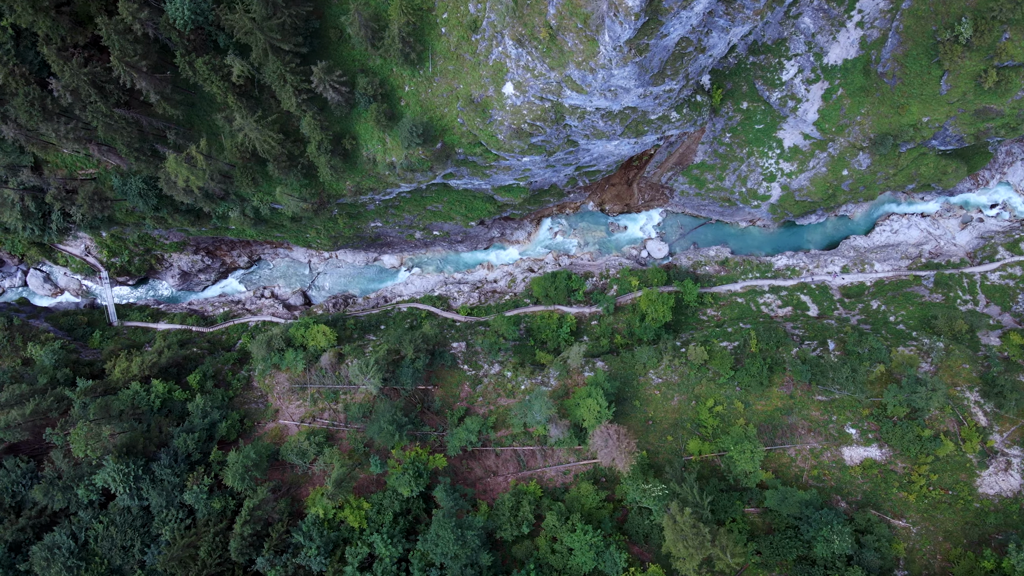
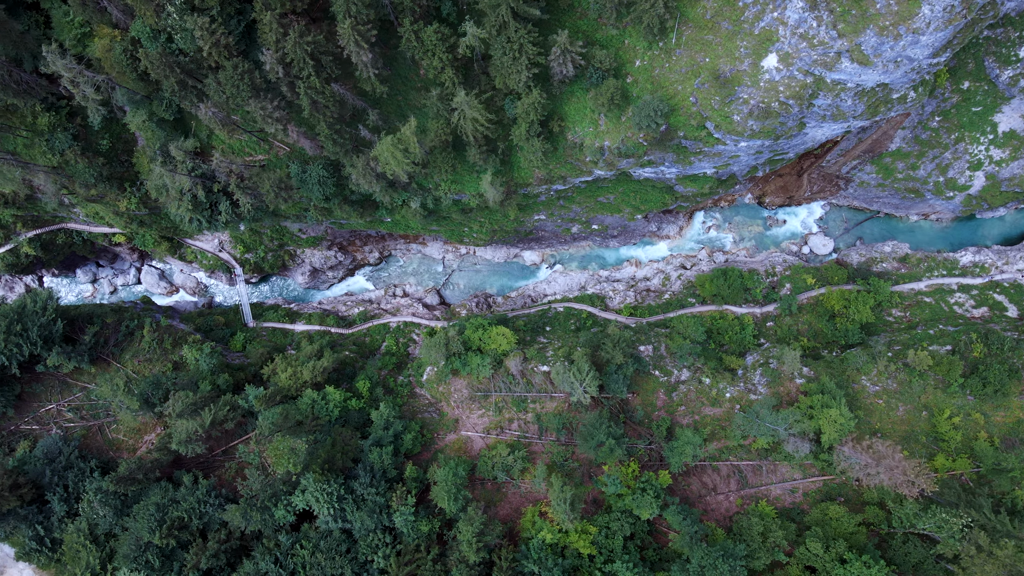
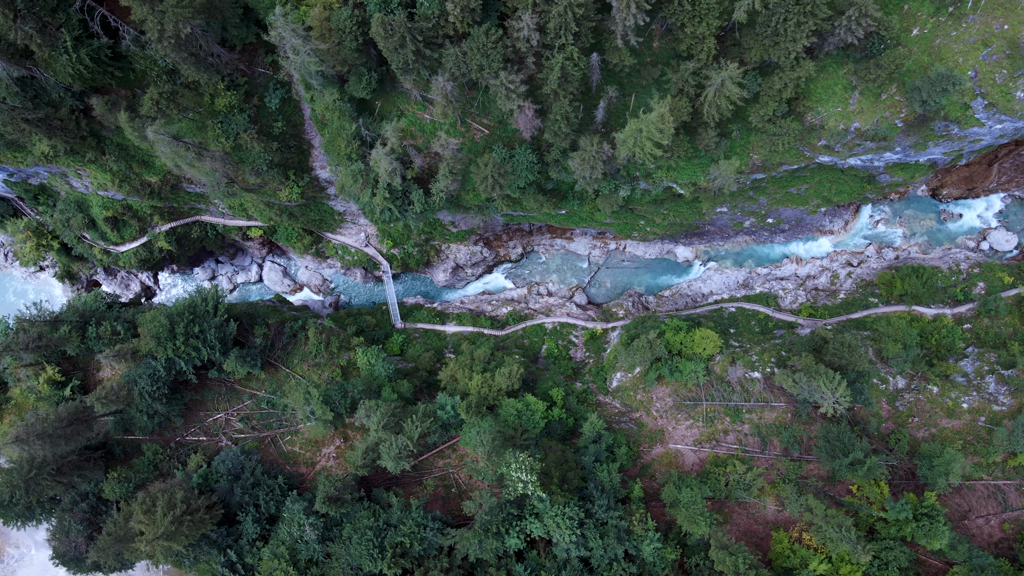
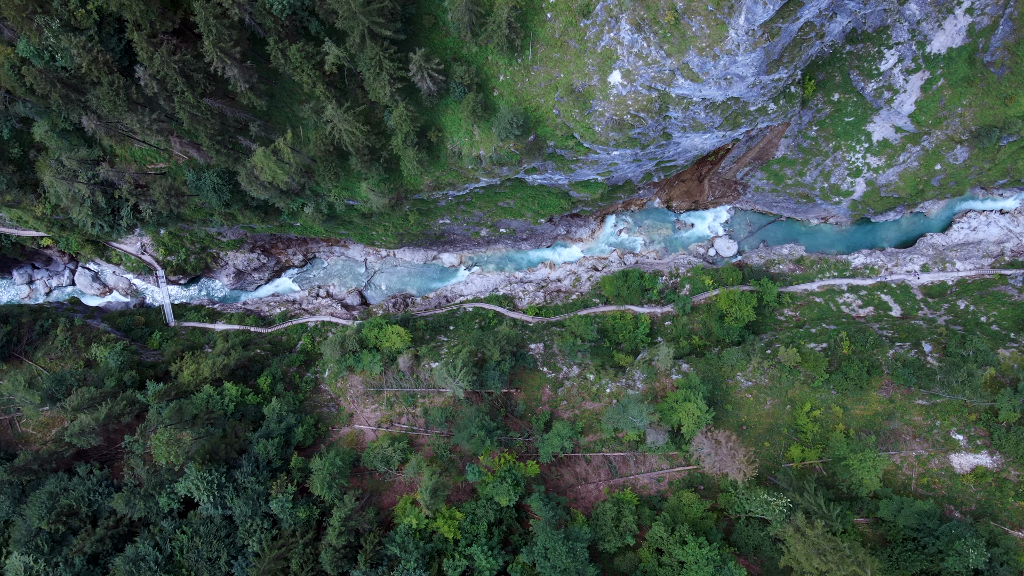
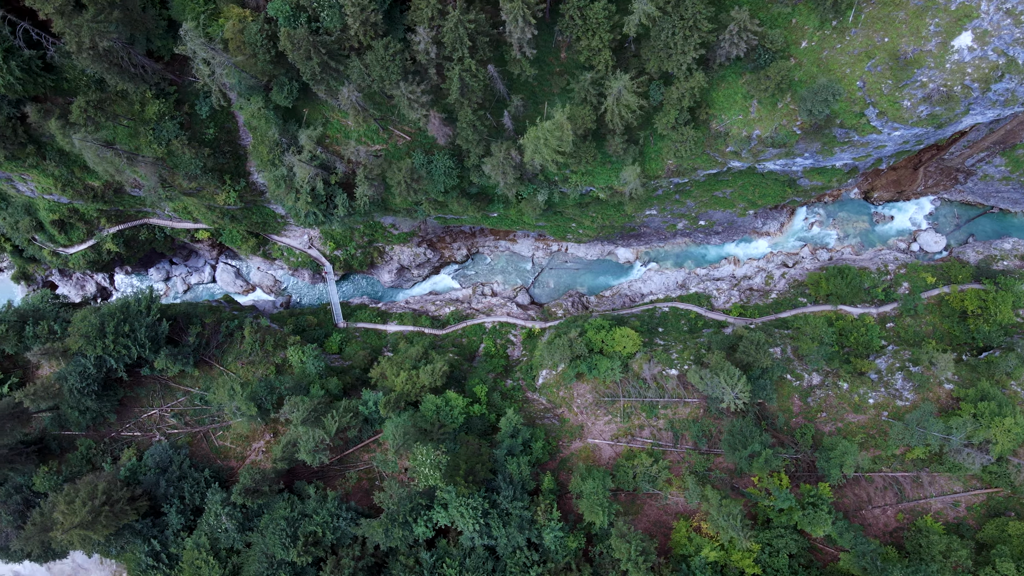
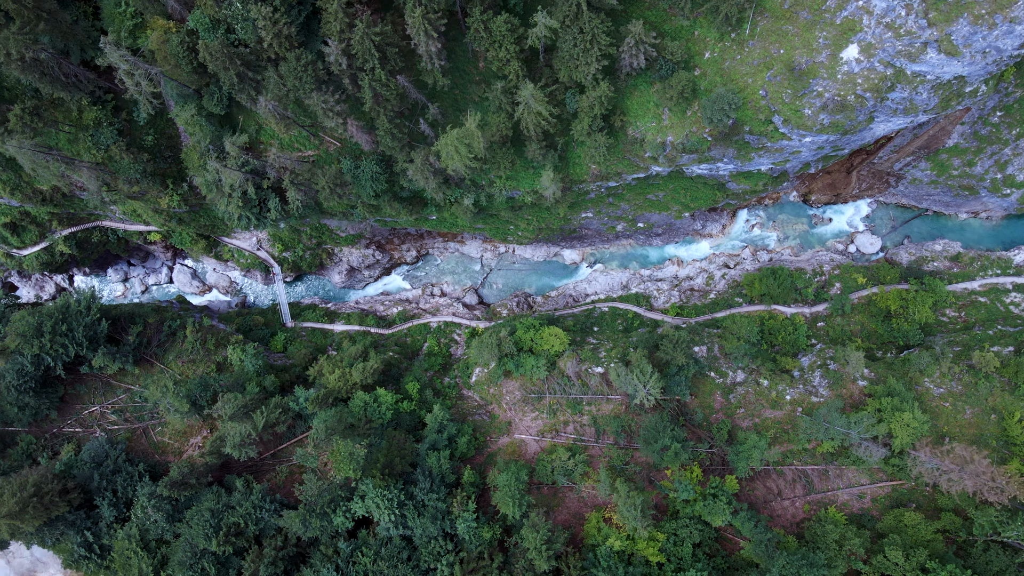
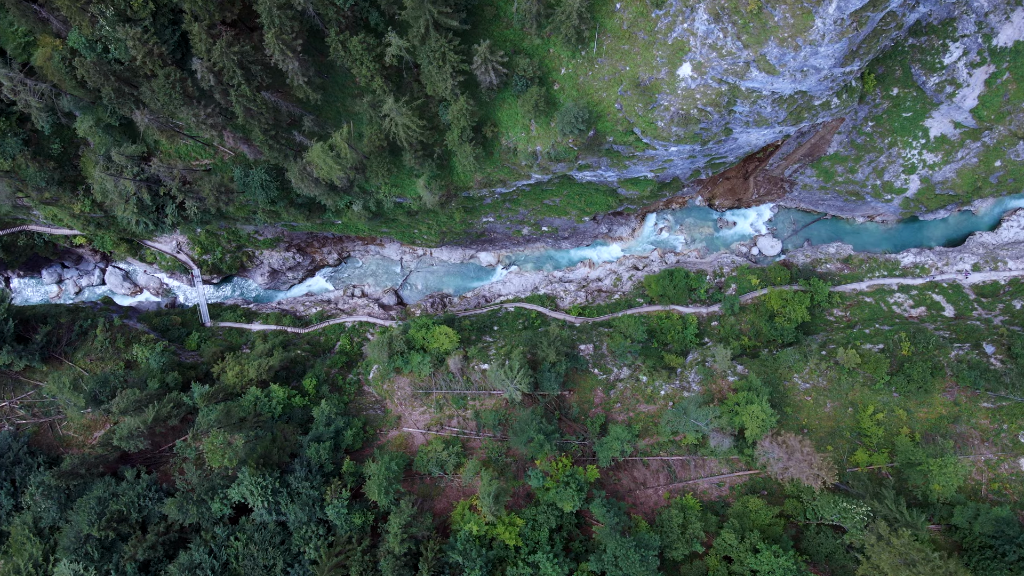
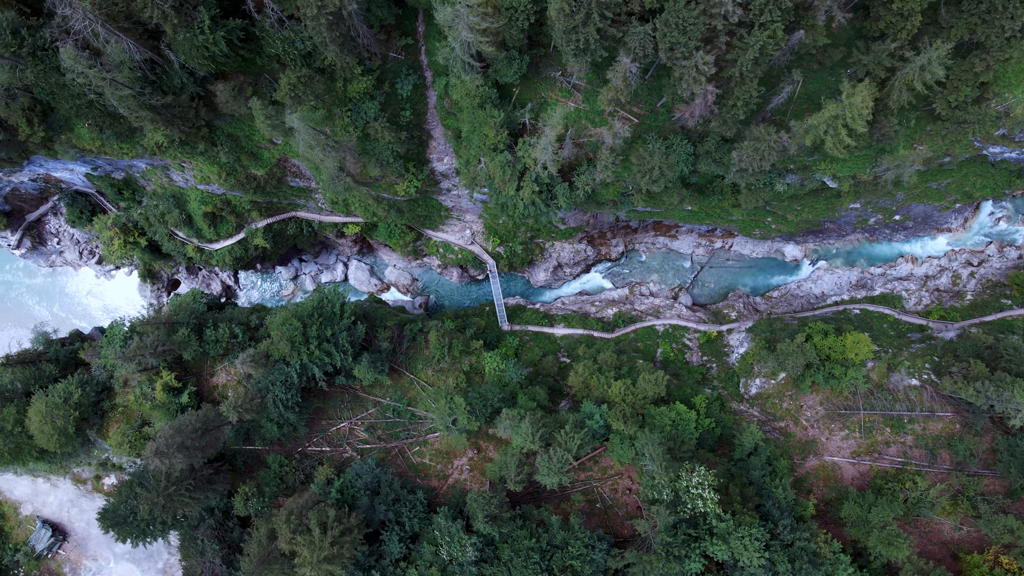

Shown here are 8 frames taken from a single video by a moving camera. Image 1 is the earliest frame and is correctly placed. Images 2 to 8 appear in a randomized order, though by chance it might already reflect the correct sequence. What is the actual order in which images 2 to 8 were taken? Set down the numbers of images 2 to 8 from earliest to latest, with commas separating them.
4, 7, 2, 6, 5, 3, 8
